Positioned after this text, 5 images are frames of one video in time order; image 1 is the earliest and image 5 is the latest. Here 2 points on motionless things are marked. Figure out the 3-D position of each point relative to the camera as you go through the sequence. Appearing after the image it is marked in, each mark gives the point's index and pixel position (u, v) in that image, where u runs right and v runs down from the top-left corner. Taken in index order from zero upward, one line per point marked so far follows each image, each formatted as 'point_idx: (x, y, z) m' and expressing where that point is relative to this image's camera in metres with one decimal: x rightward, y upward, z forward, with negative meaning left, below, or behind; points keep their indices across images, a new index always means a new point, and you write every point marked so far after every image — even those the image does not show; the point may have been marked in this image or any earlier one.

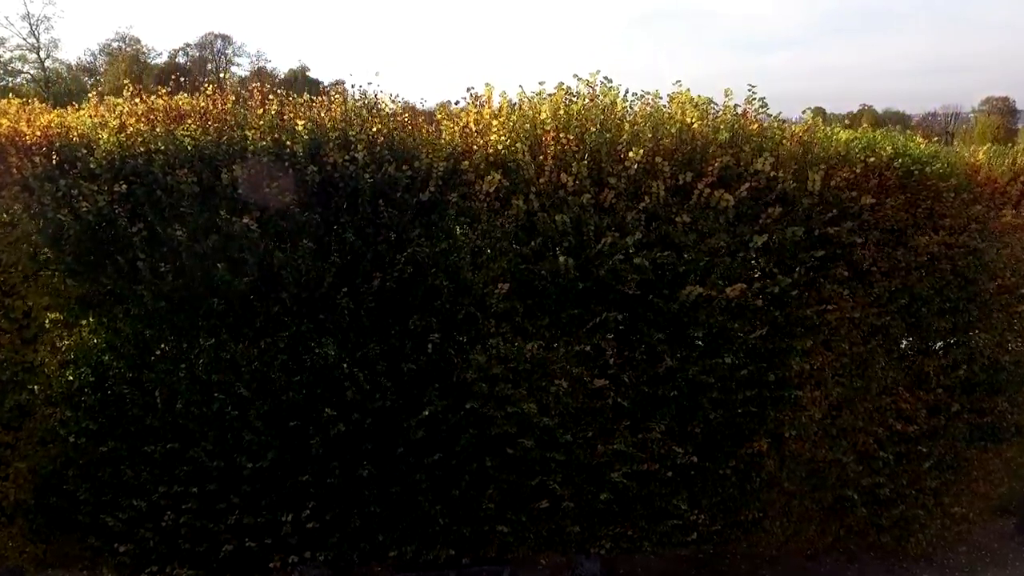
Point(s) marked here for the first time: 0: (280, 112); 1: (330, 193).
0: (-1.8, +1.3, +4.1) m
1: (-1.3, +0.7, +3.8) m
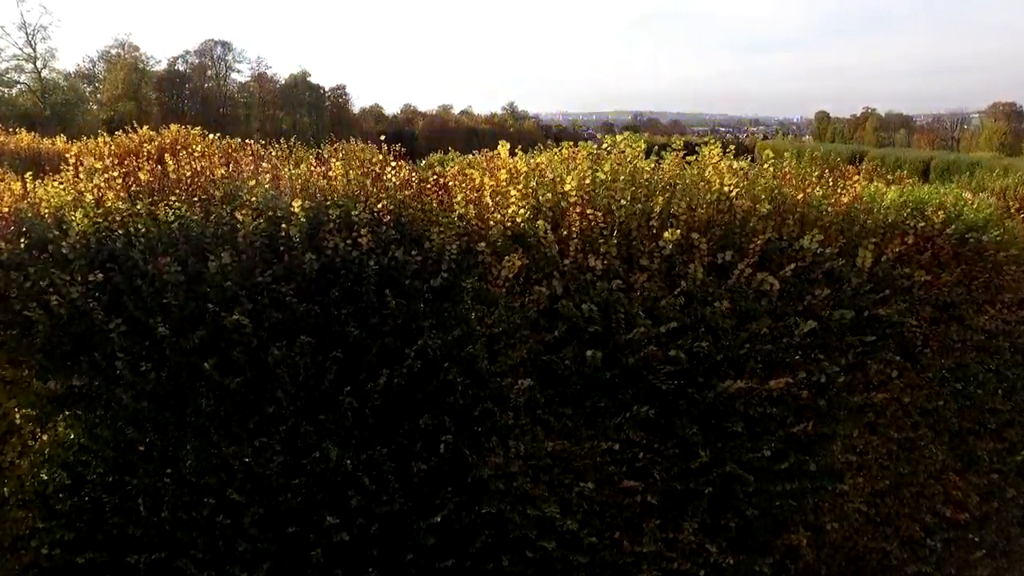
0: (-1.7, +0.7, +3.7) m
1: (-1.2, +0.1, +3.4) m
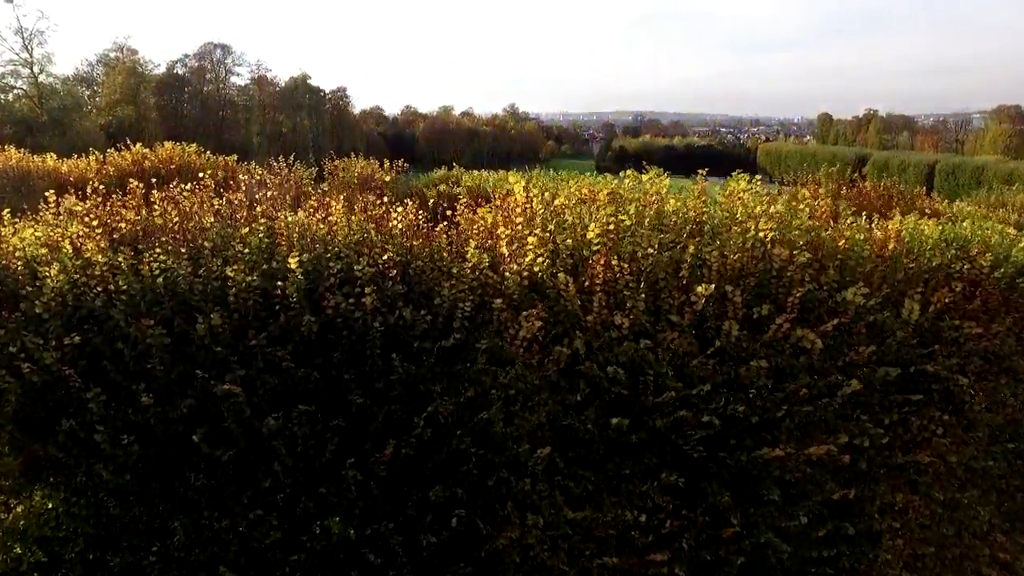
0: (-1.5, +0.3, +3.4) m
1: (-1.1, -0.3, +3.1) m
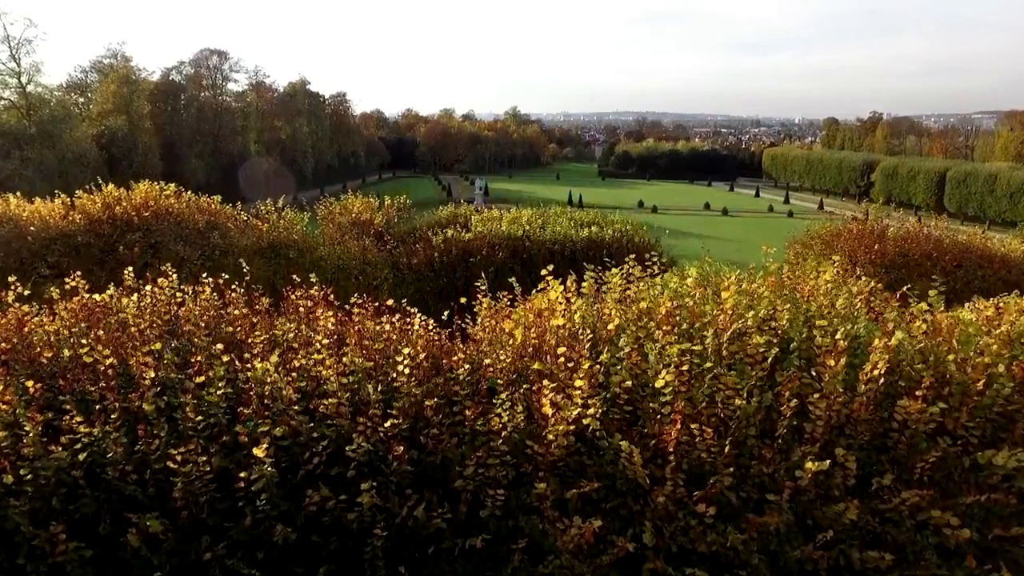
0: (-1.3, -0.5, +2.5) m
1: (-0.9, -1.1, +2.3) m
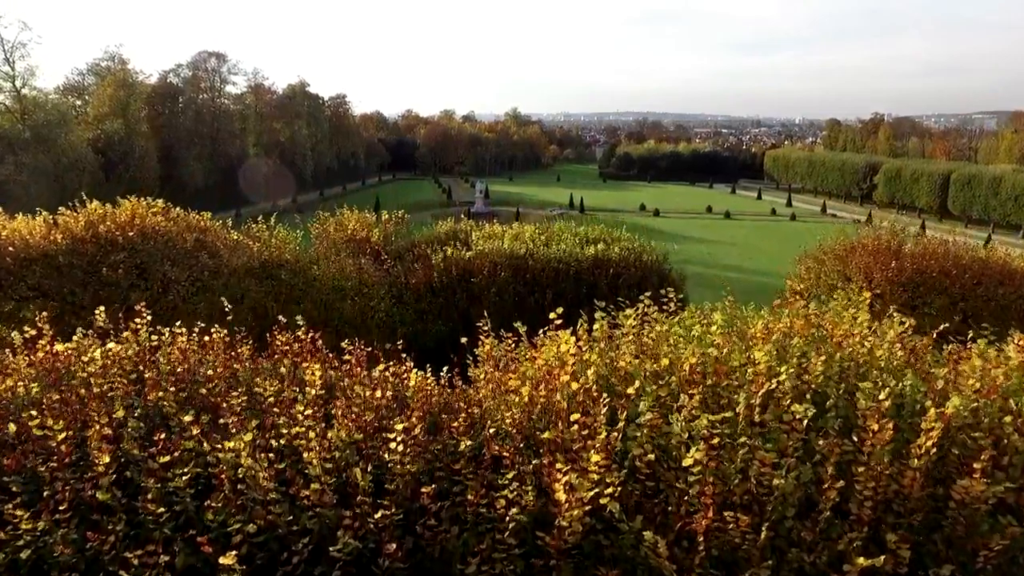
0: (-1.3, -0.8, +2.2) m
1: (-0.8, -1.4, +2.0) m
